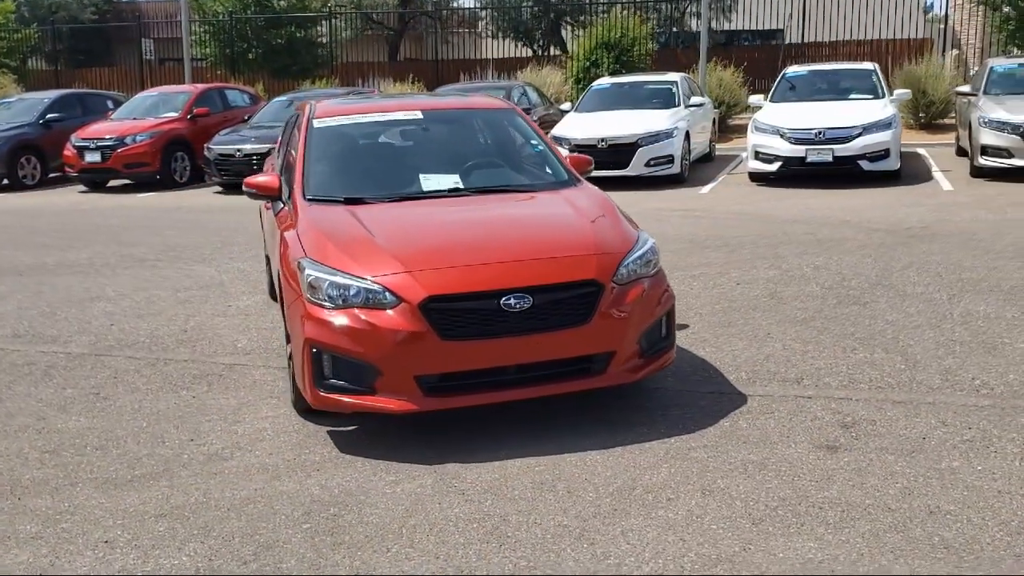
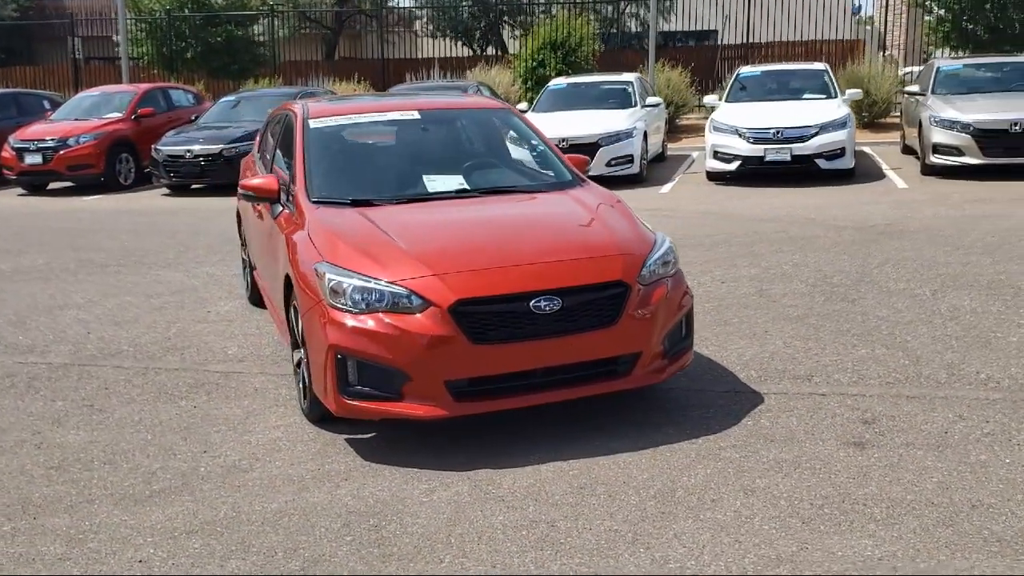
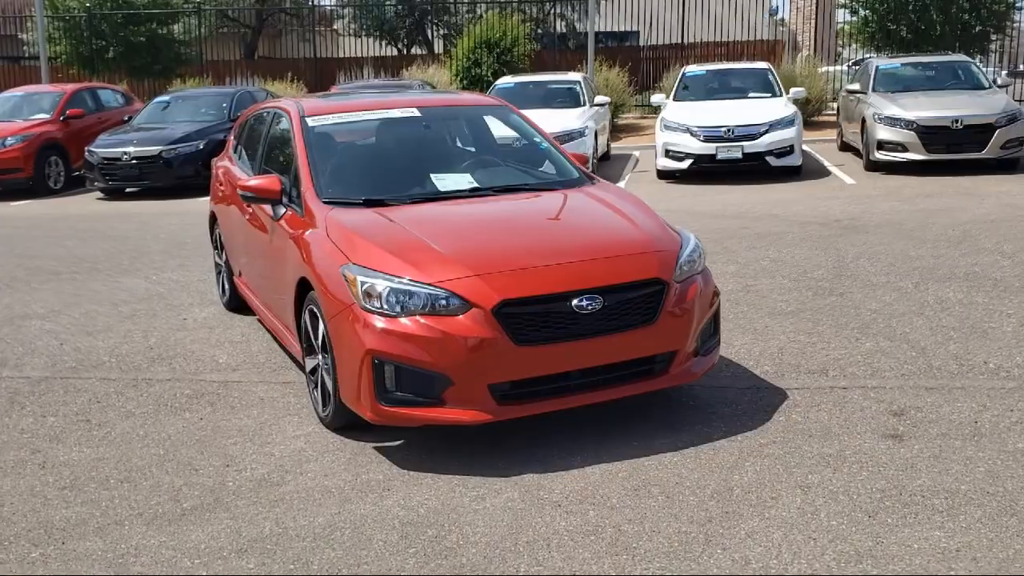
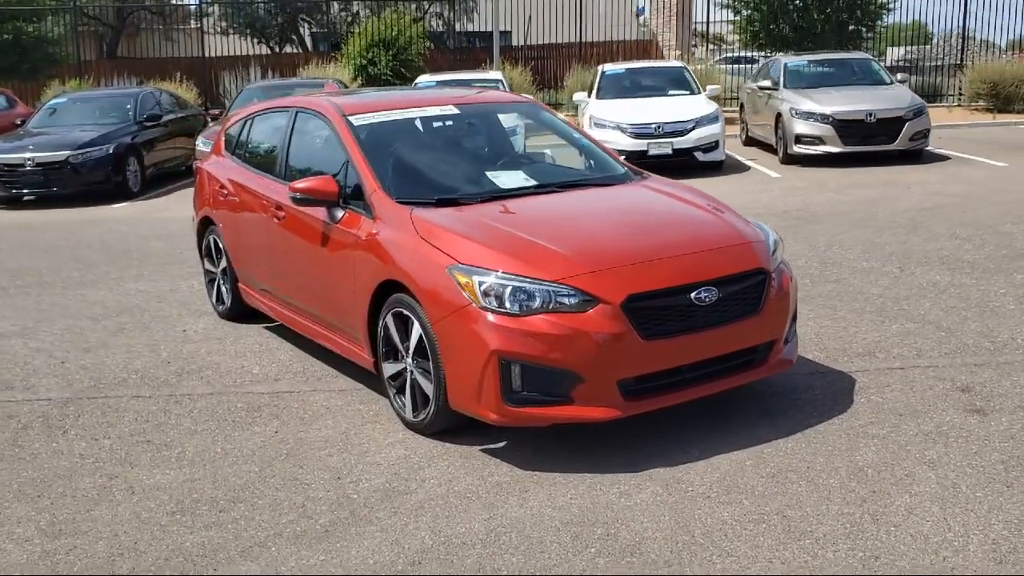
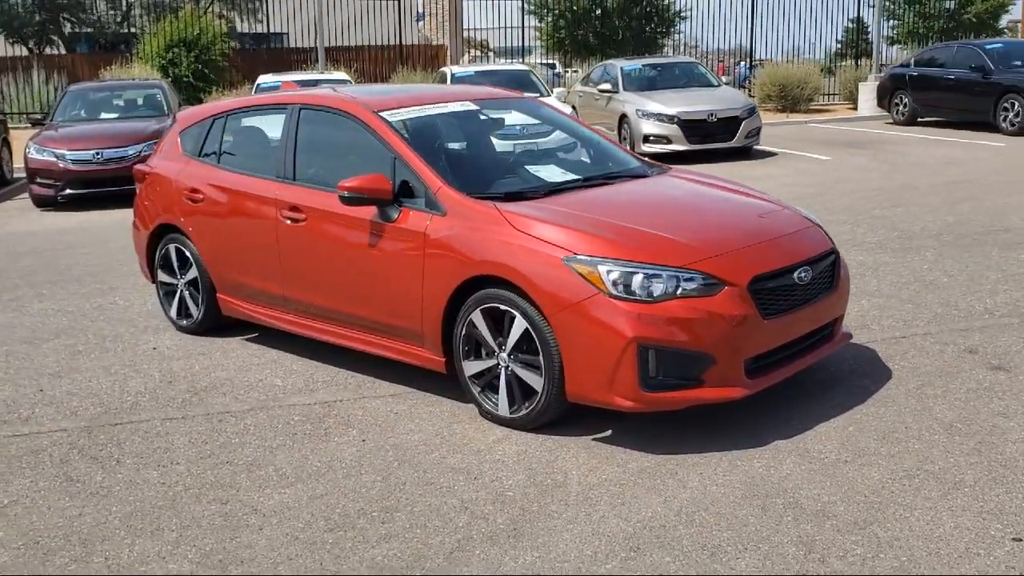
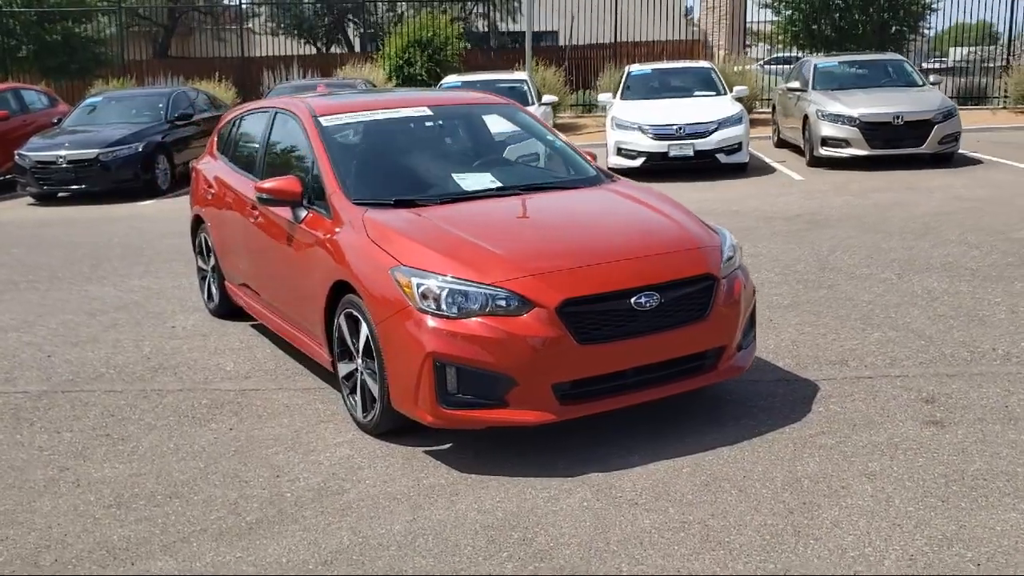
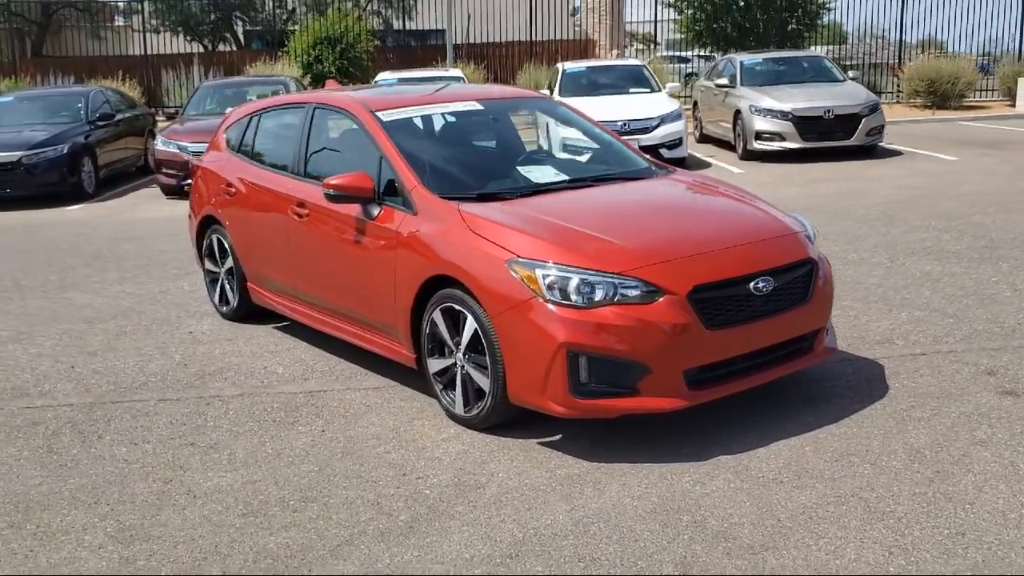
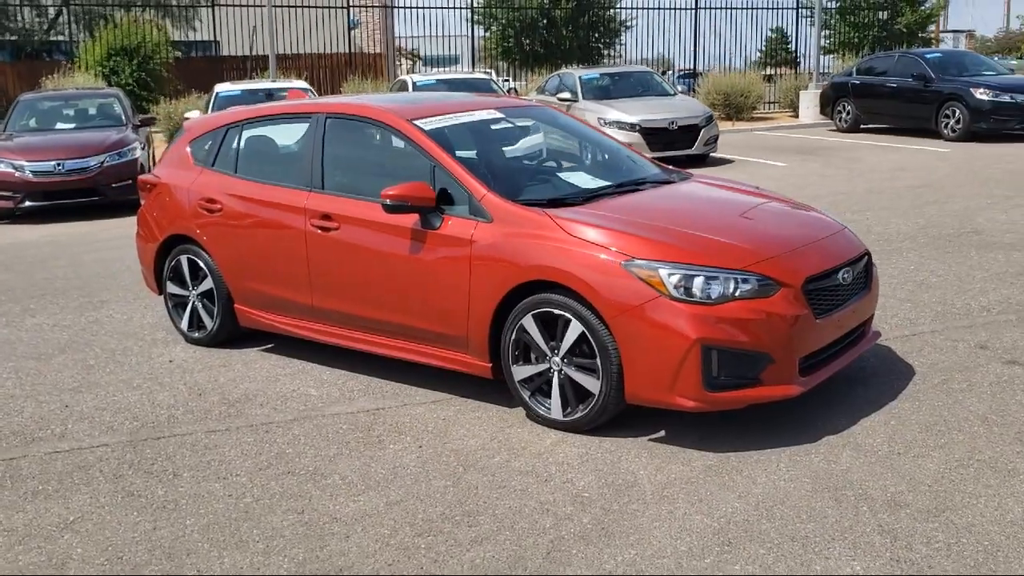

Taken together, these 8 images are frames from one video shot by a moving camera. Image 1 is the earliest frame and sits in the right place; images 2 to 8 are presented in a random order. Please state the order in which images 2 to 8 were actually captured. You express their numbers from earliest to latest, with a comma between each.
2, 3, 6, 4, 7, 5, 8
